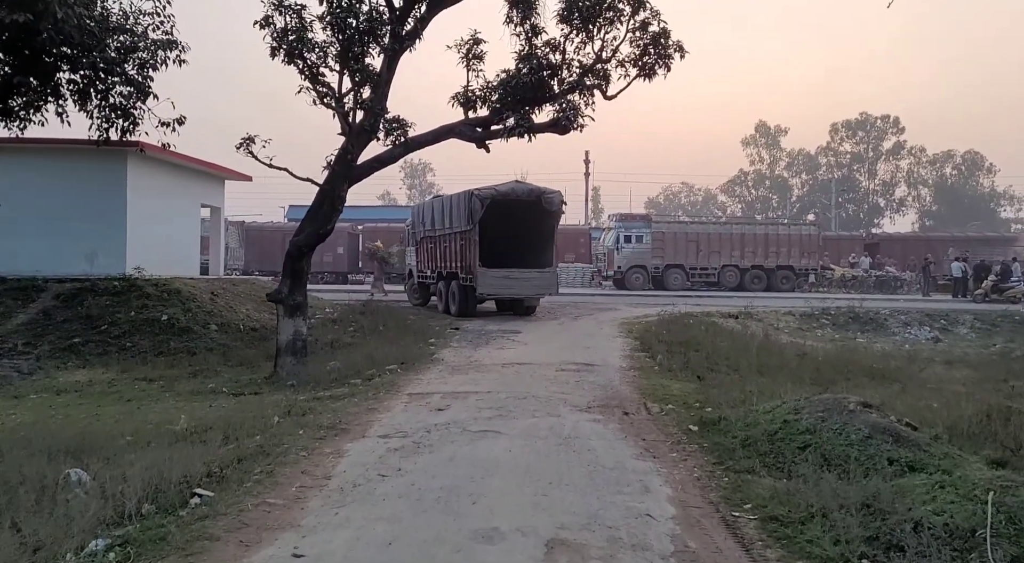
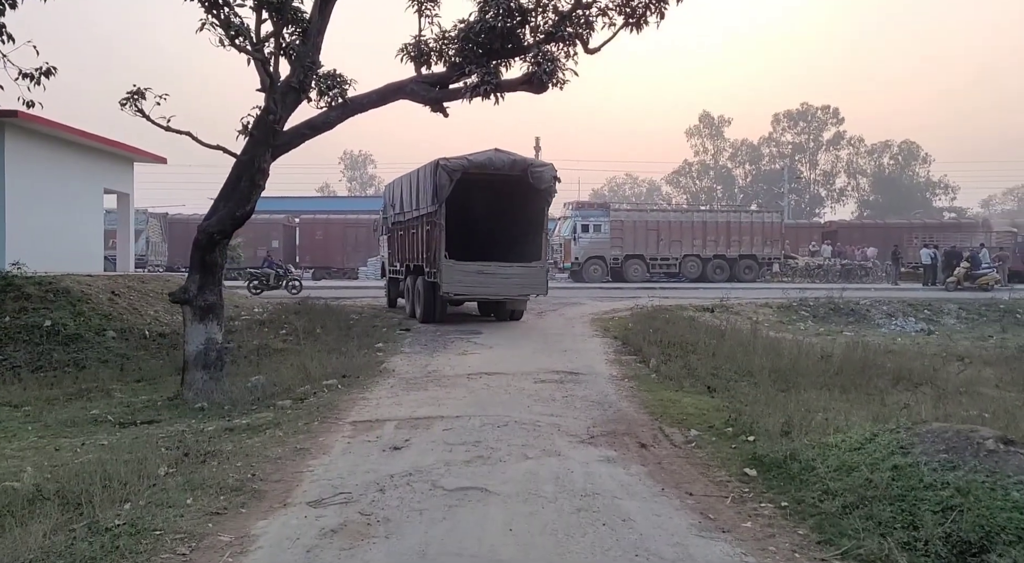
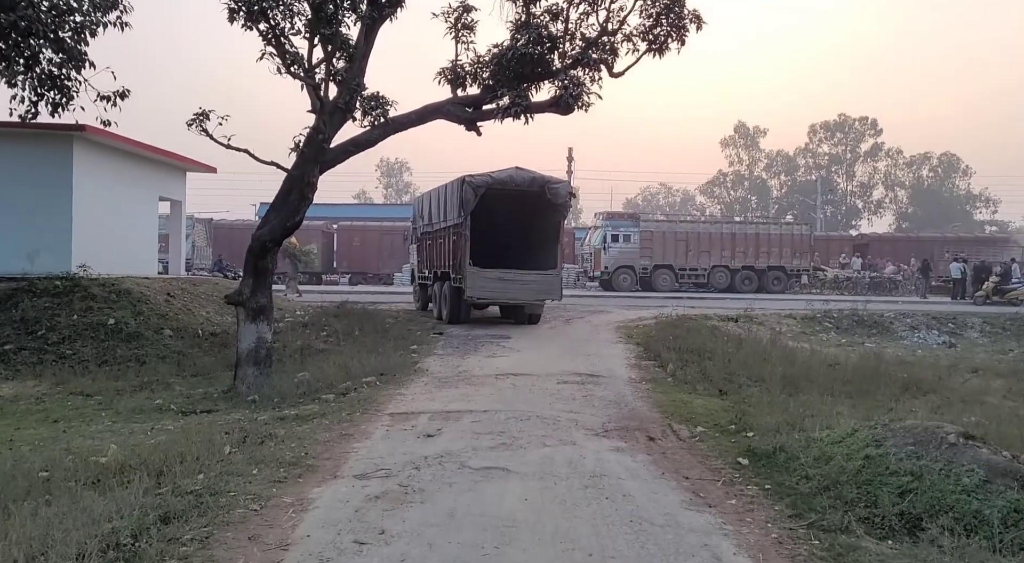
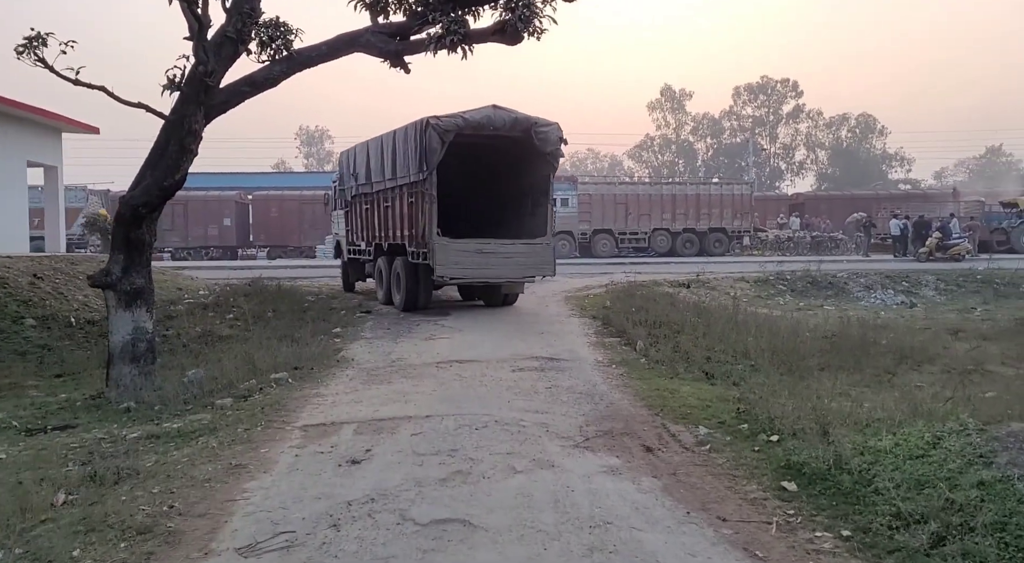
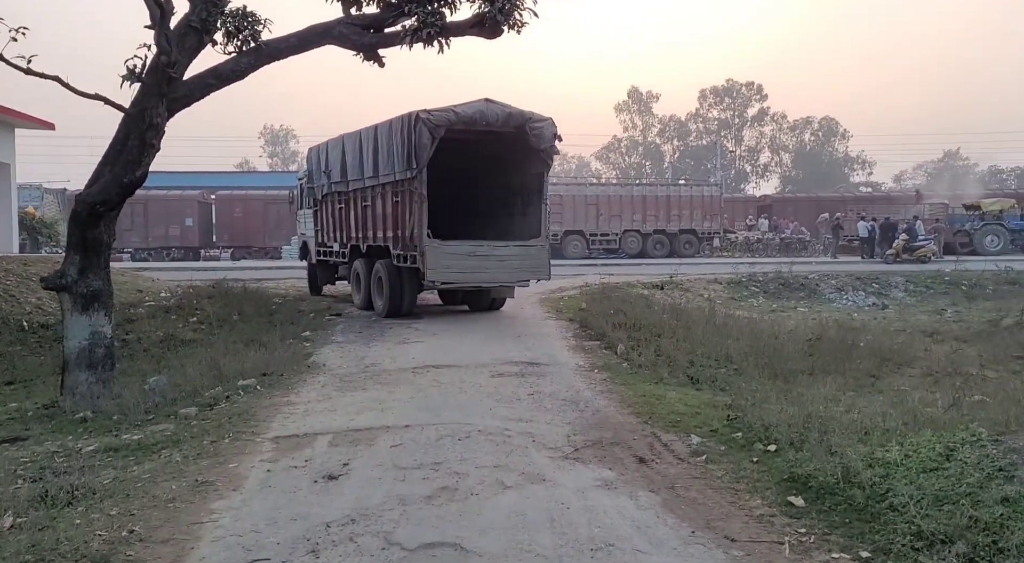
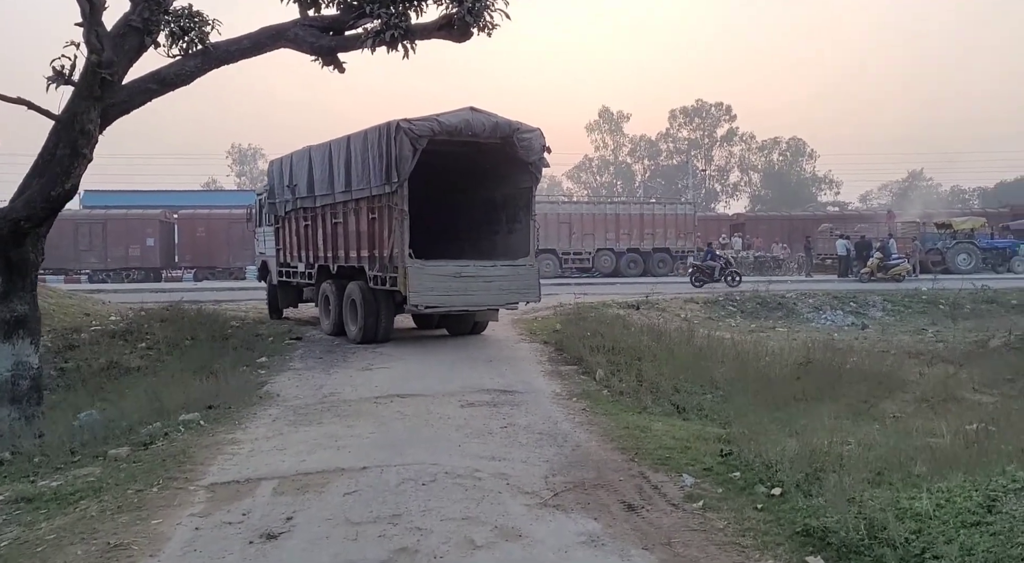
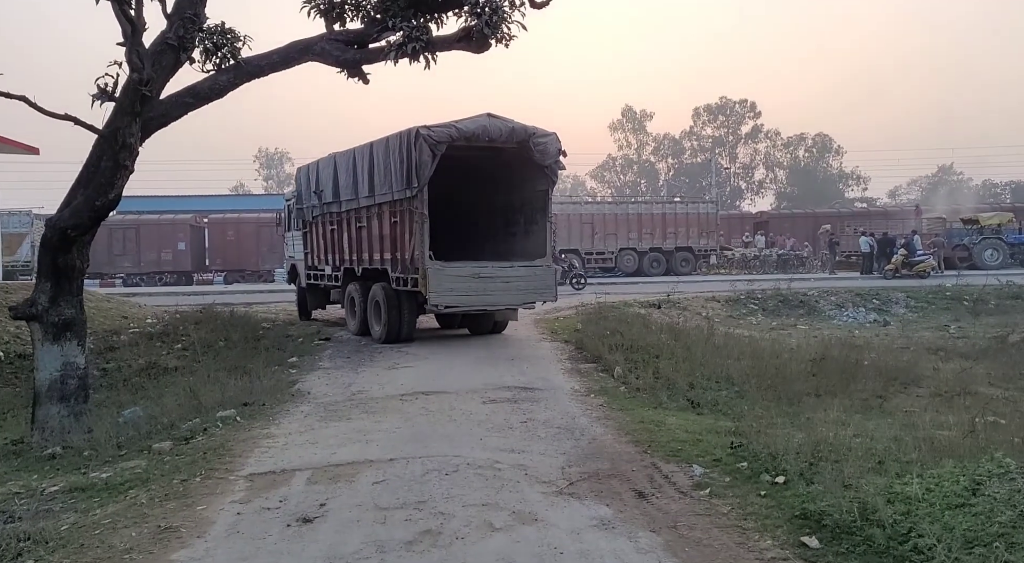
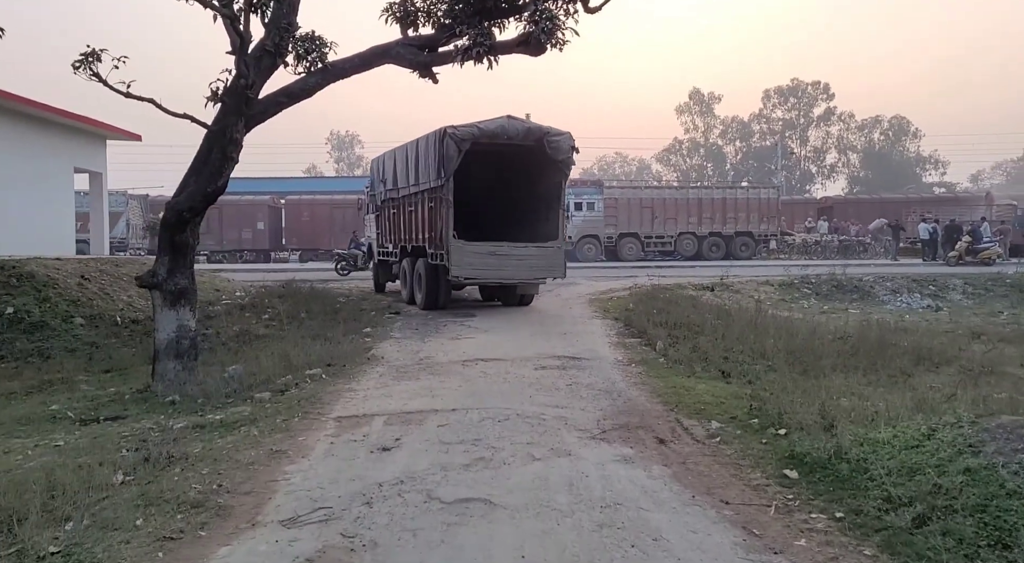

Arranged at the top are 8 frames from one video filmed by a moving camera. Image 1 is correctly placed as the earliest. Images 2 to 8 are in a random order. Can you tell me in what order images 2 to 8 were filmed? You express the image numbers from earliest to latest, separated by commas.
3, 2, 8, 4, 5, 7, 6
